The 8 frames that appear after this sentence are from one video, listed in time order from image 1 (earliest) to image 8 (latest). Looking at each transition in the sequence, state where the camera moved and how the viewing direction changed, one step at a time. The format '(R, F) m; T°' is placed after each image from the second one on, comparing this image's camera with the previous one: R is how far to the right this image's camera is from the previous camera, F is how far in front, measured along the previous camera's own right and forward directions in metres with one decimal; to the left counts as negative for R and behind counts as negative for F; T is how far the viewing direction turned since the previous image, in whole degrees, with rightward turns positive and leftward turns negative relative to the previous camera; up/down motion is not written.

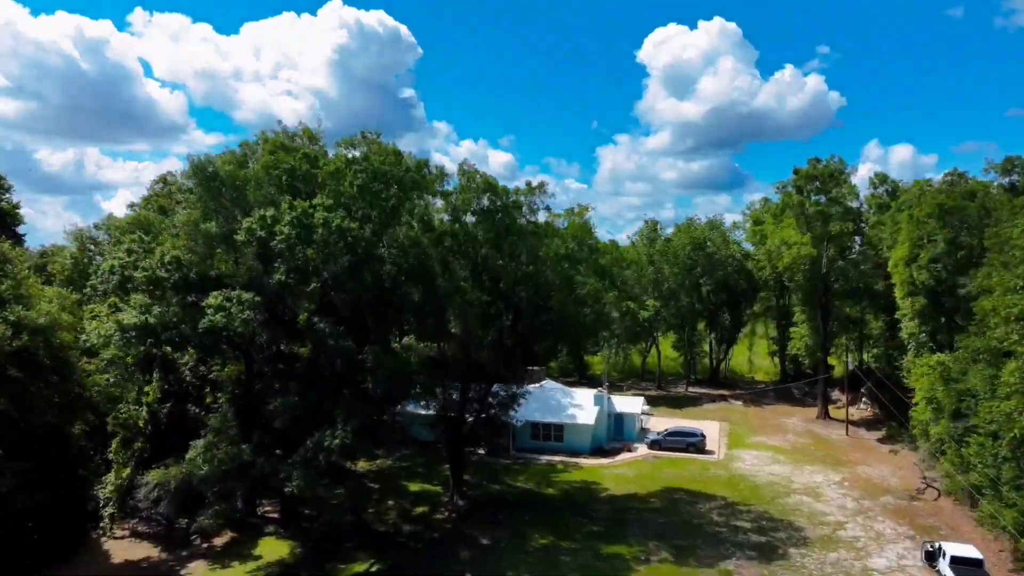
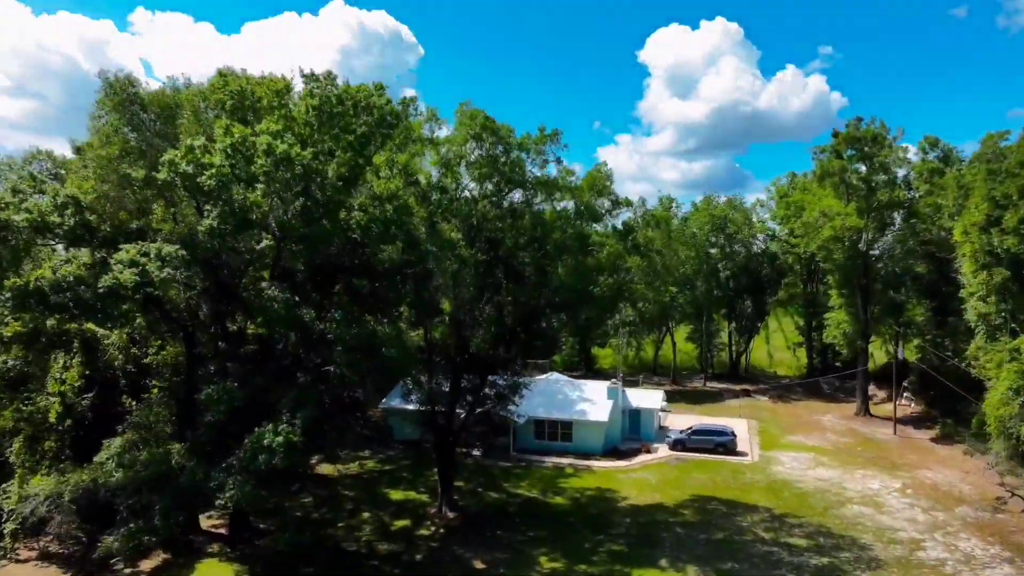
(0.0, +5.3) m; 0°
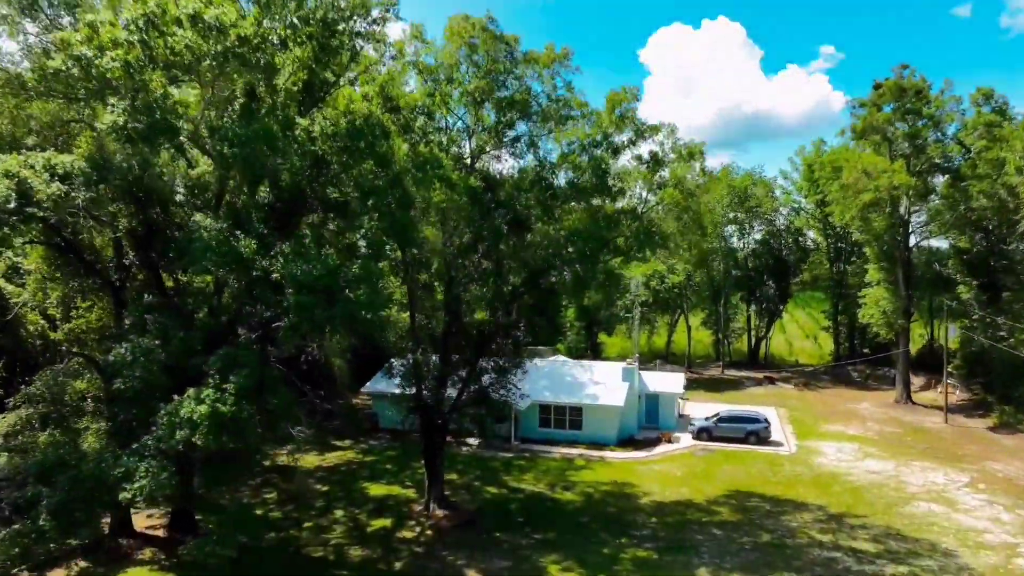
(-0.1, +4.3) m; 0°
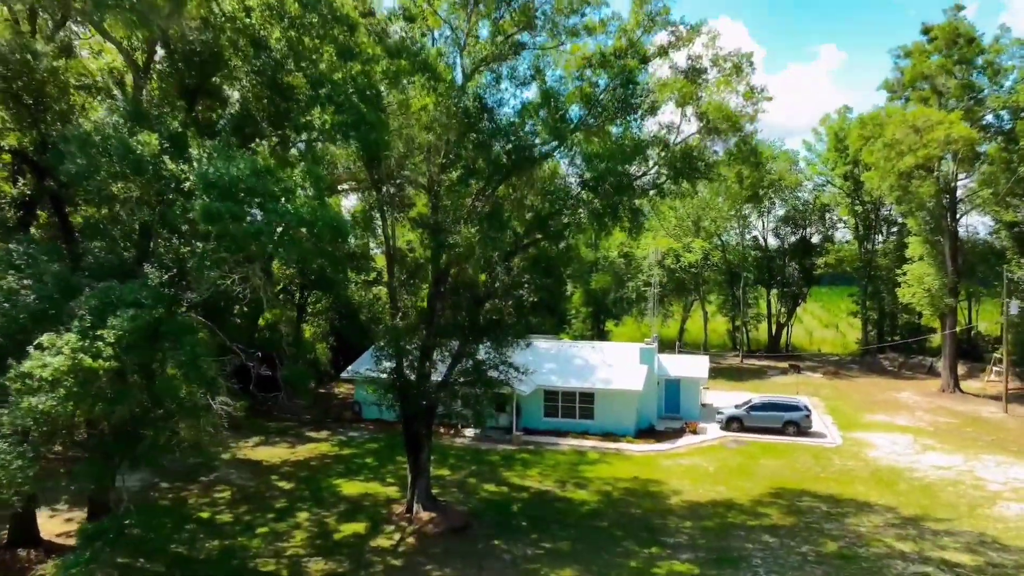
(-0.1, +3.9) m; 0°
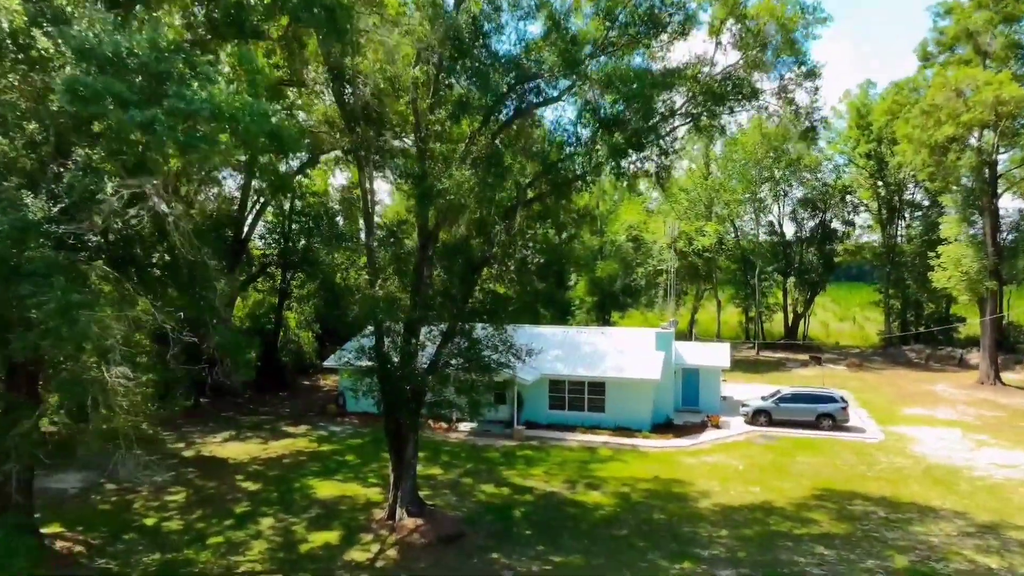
(0.0, +2.7) m; 0°
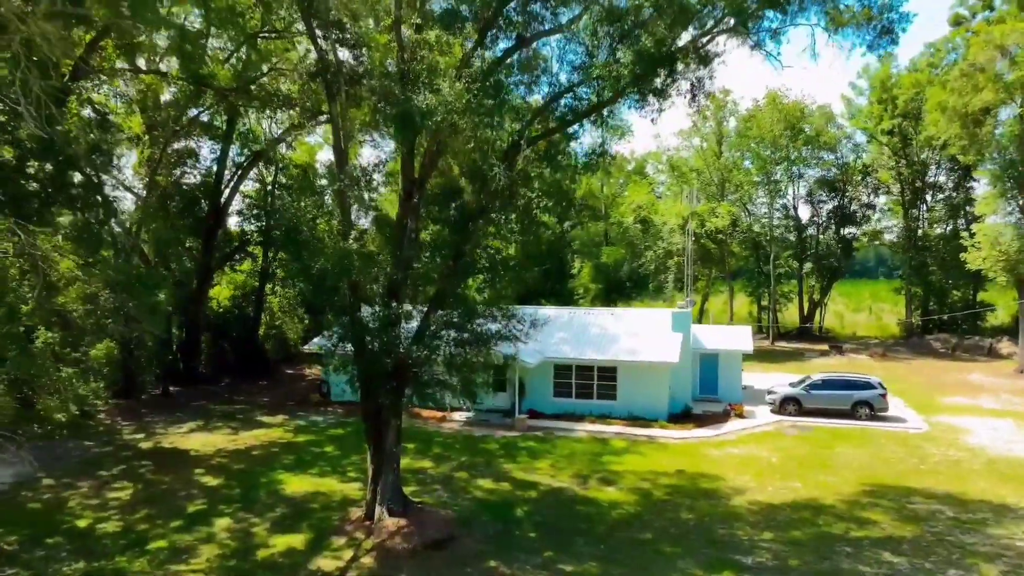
(0.0, +2.3) m; 0°
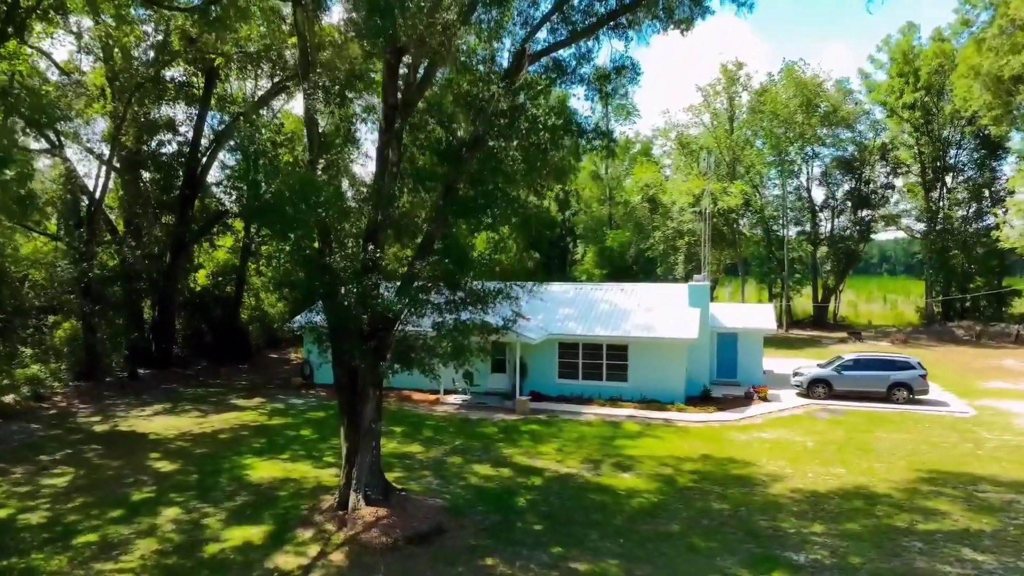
(0.0, +1.9) m; 0°
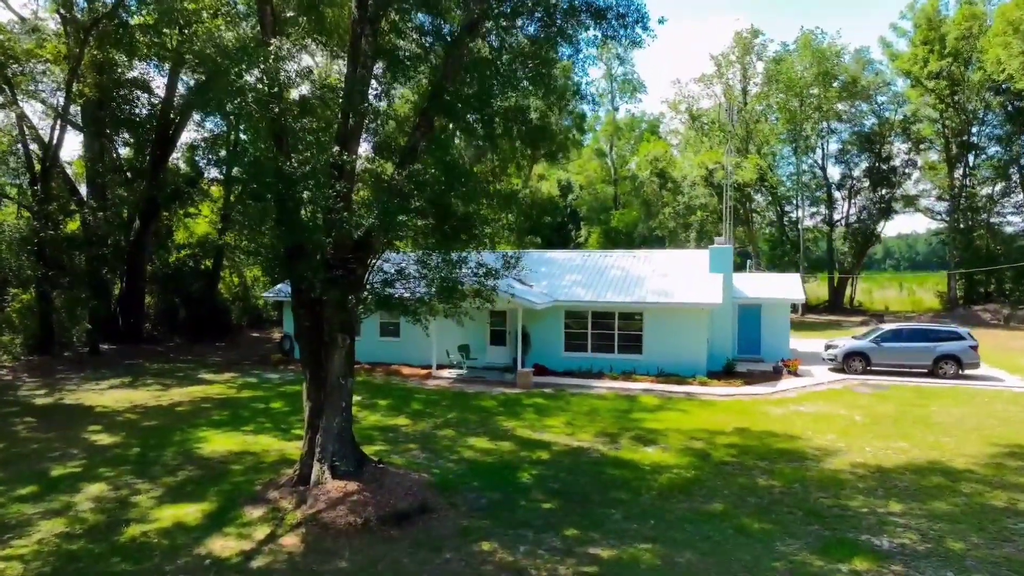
(0.0, +2.0) m; 0°
